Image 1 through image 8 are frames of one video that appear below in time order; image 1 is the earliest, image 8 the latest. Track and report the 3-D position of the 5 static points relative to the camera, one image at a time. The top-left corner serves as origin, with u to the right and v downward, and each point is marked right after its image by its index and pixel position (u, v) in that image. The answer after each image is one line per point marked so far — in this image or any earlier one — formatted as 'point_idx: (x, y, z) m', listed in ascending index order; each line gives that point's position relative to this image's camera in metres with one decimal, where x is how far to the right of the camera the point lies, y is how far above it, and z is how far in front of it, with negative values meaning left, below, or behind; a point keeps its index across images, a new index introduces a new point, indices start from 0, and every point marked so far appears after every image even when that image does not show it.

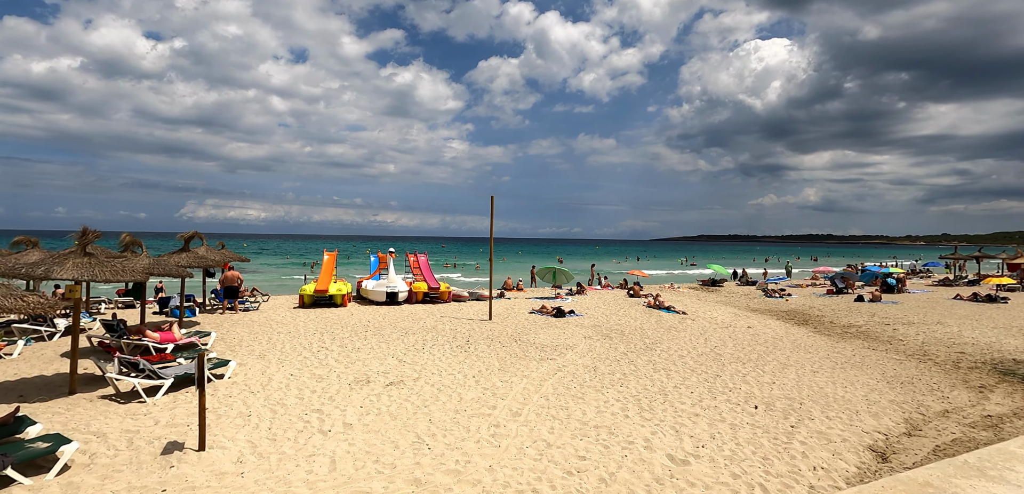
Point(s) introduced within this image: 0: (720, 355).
0: (+5.1, -2.7, +12.2) m
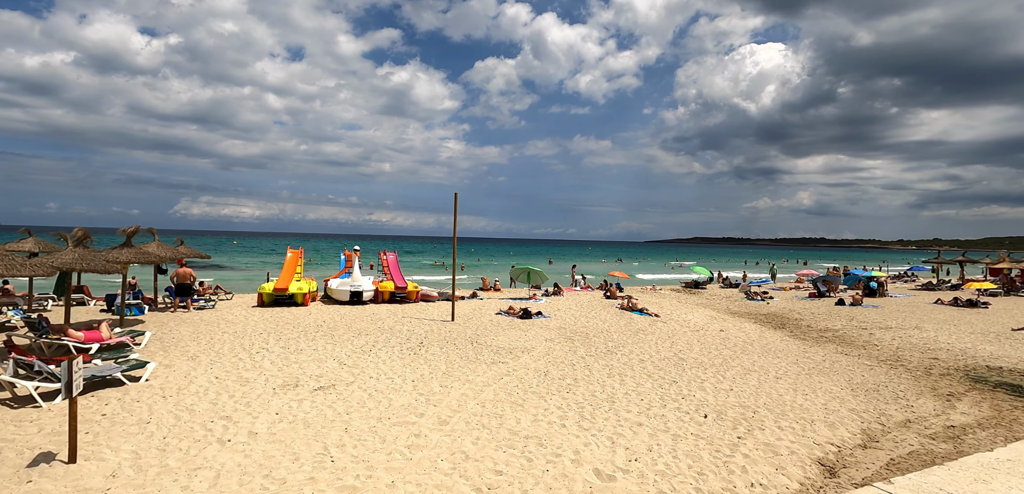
0: (+4.0, -2.7, +11.7) m
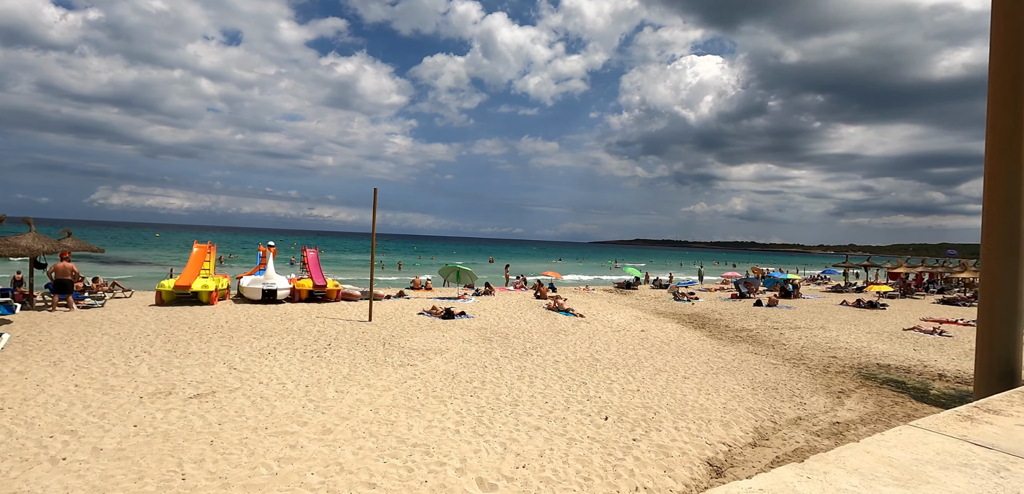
0: (+2.0, -2.7, +11.8) m
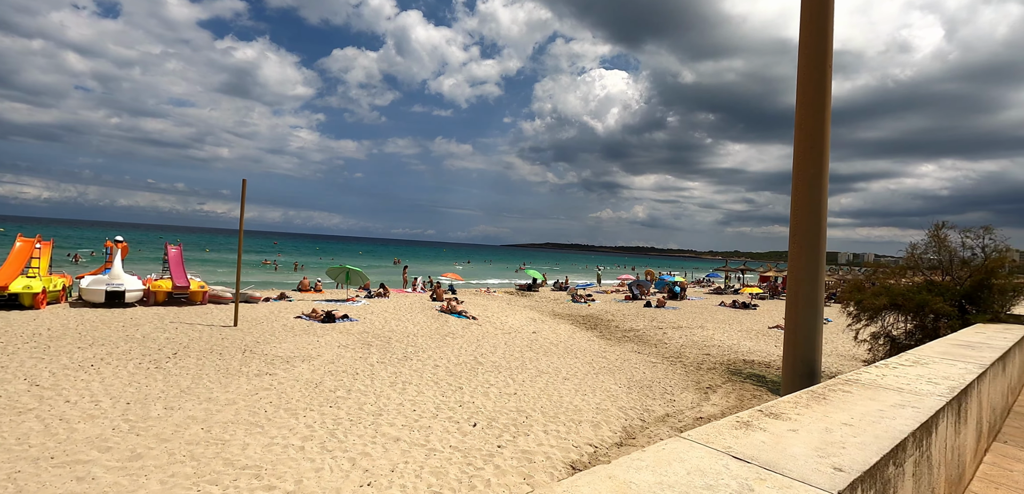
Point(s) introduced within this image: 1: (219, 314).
0: (-0.7, -2.7, +11.5) m
1: (-8.4, -1.9, +14.2) m
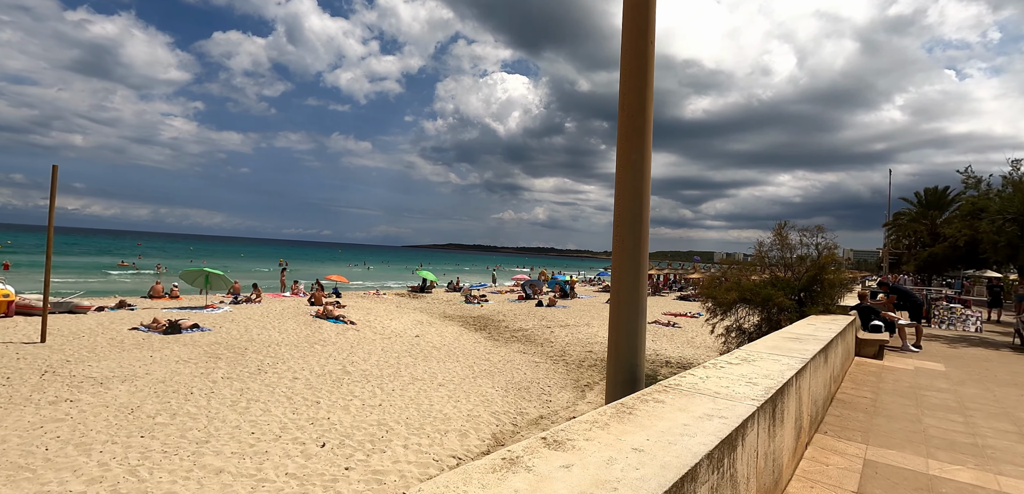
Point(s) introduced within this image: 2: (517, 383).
0: (-3.5, -2.7, +10.5) m
1: (-11.5, -1.9, +11.7) m
2: (+0.1, -3.1, +11.4) m
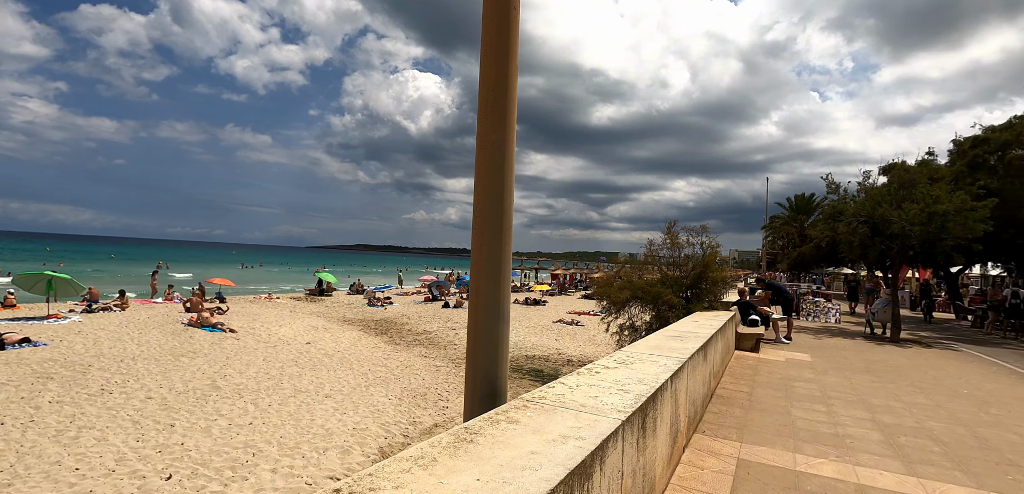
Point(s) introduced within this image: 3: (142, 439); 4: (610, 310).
0: (-5.5, -2.6, +9.3) m
1: (-13.6, -1.9, +9.1) m
2: (-2.1, -3.1, +10.8) m
3: (-5.0, -2.6, +6.7) m
4: (+1.8, -1.1, +8.9) m
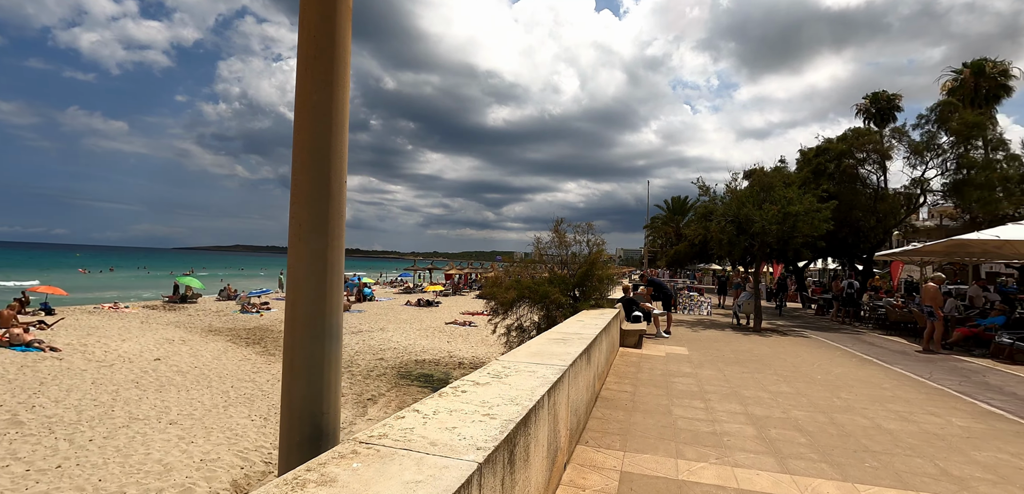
0: (-7.4, -2.7, +7.5) m
1: (-15.3, -1.9, +5.6) m
2: (-4.4, -3.1, +9.6) m
3: (-6.4, -2.6, +5.1) m
4: (-0.2, -1.1, +8.5) m
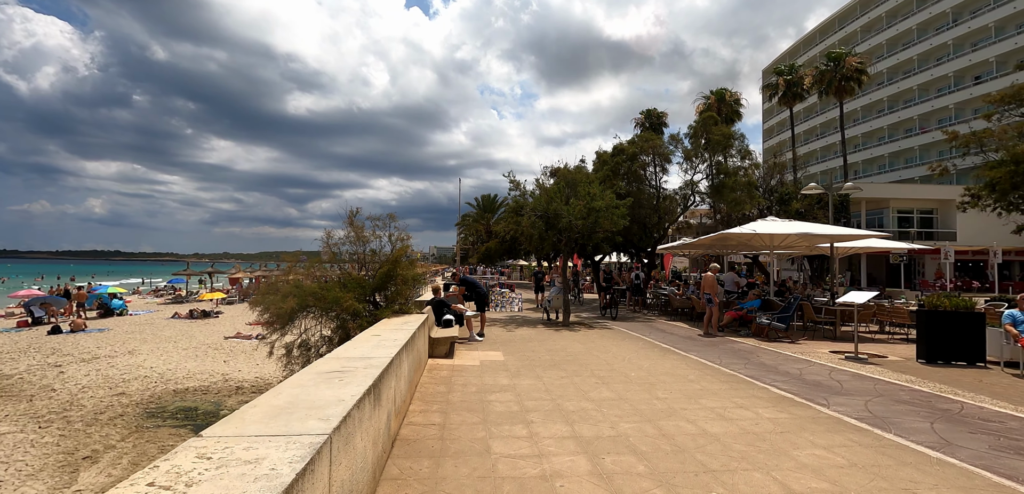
0: (-9.5, -2.7, +3.1) m
1: (-16.2, -2.1, -1.5) m
2: (-7.5, -3.1, +6.2) m
3: (-7.7, -2.6, +1.2) m
4: (-3.2, -1.1, +6.7) m
